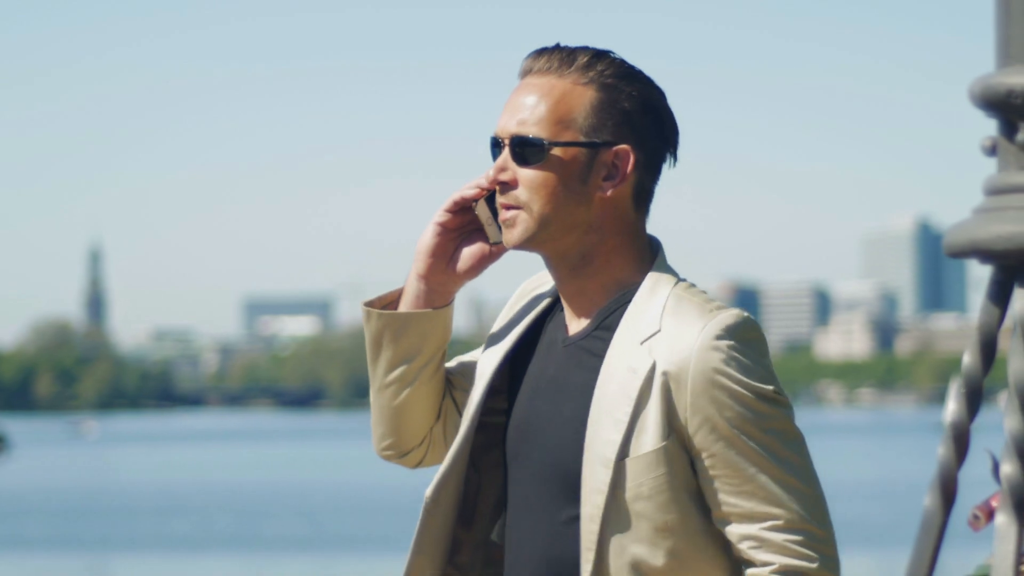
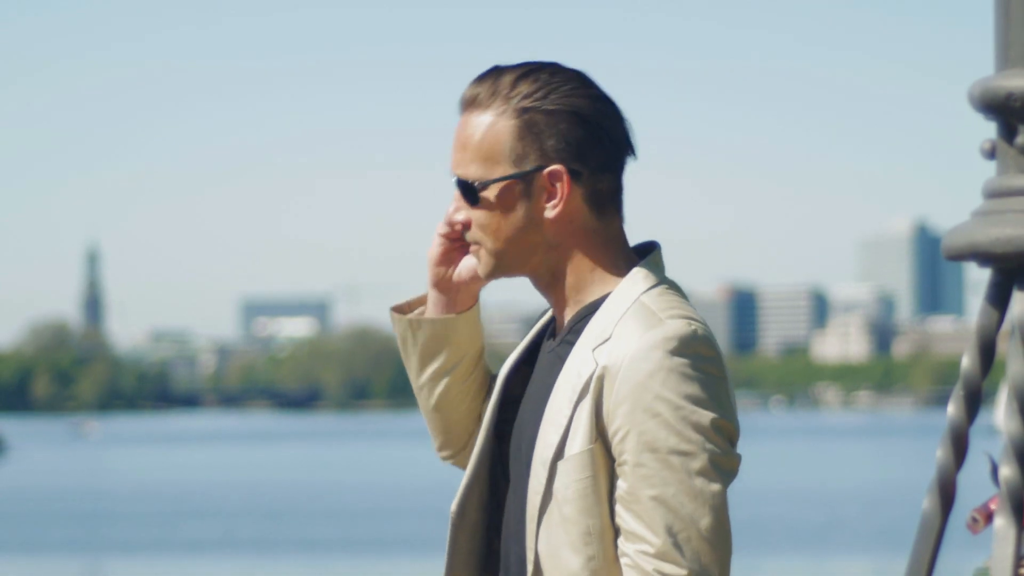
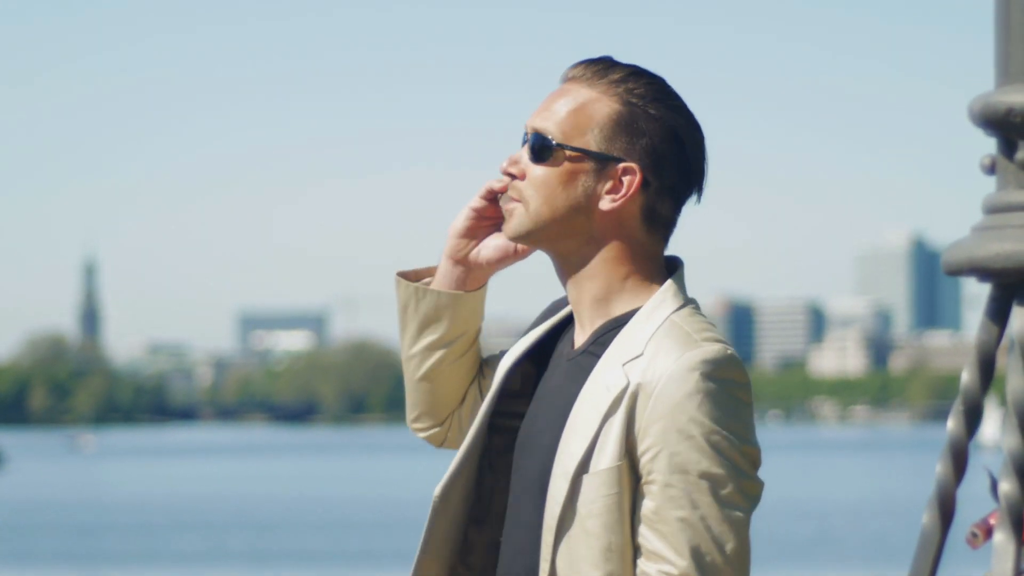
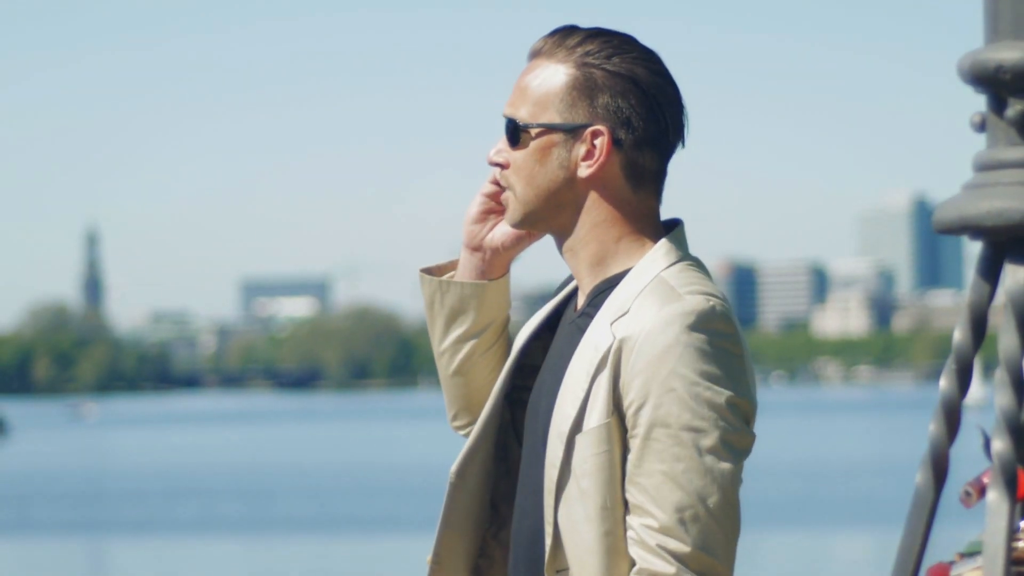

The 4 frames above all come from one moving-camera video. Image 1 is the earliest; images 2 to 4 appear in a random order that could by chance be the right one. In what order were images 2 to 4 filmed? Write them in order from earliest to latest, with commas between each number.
4, 3, 2
